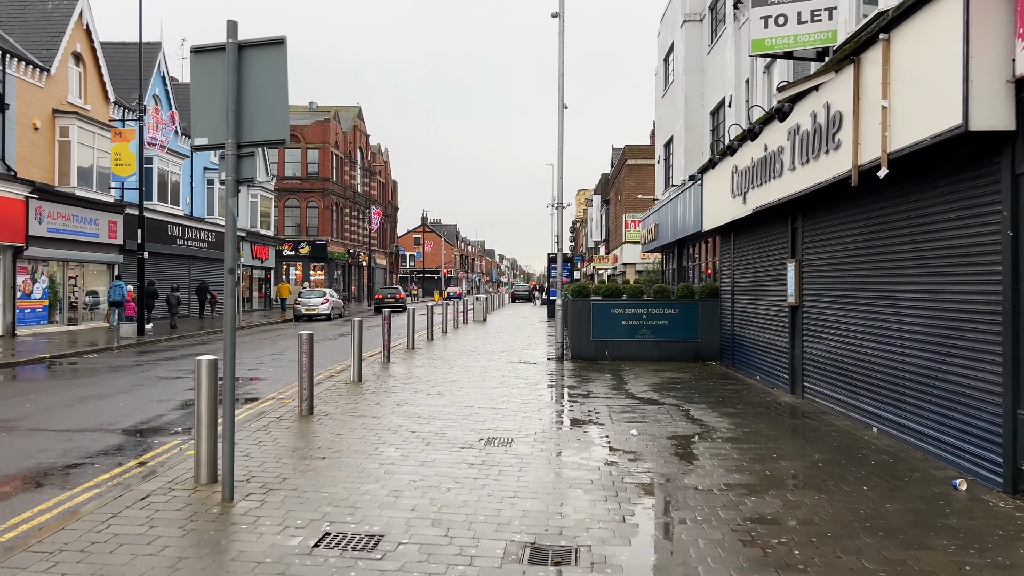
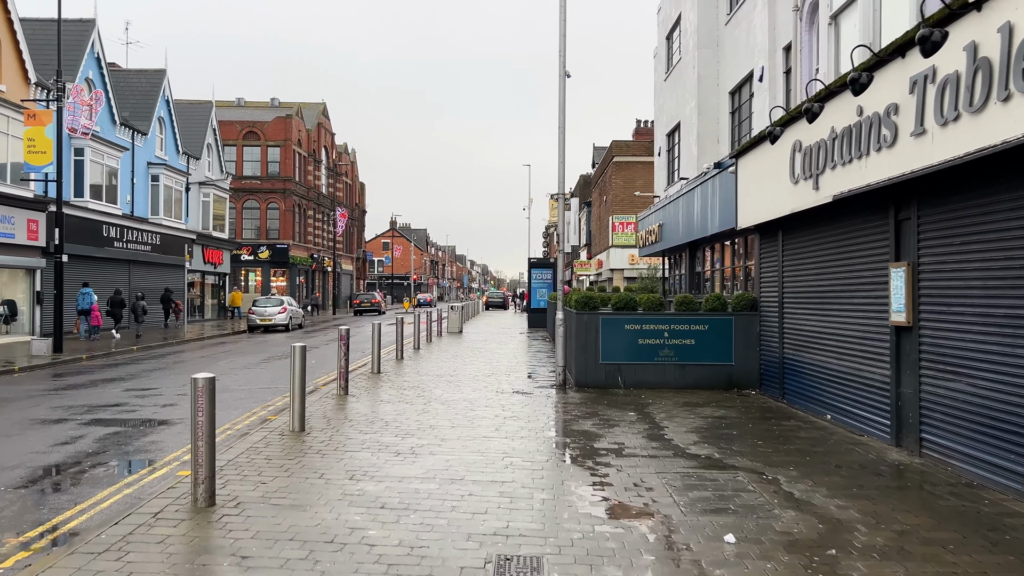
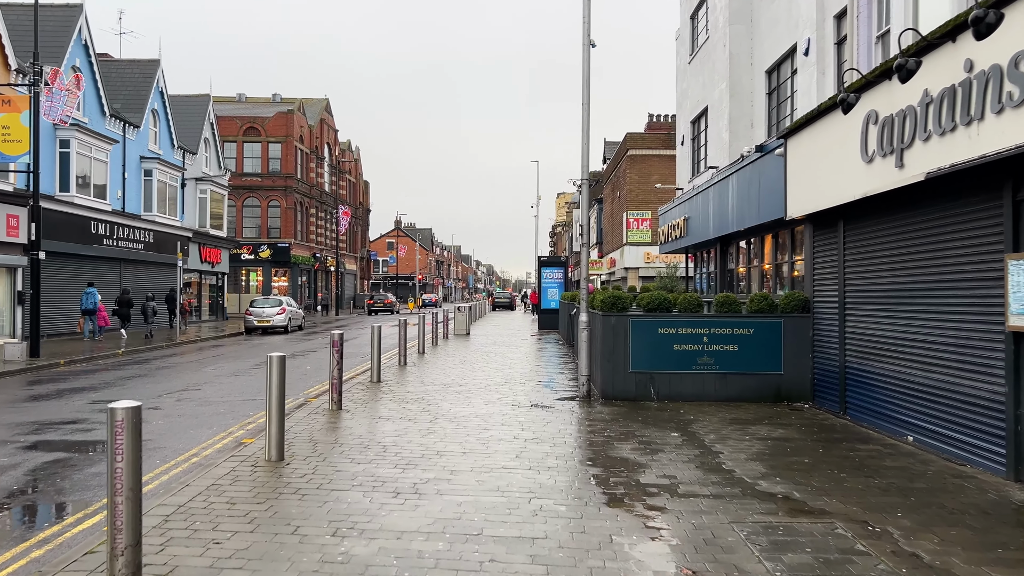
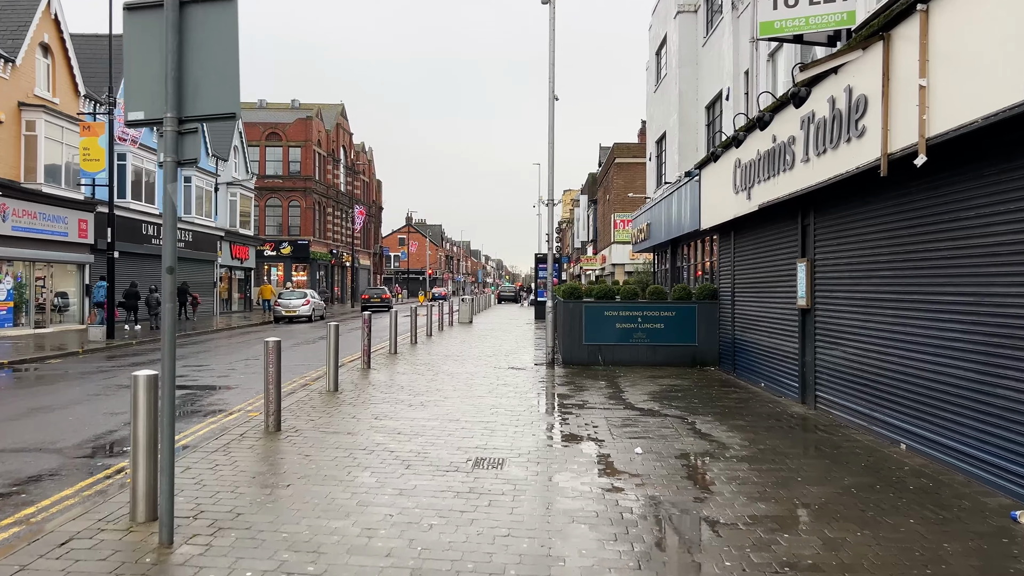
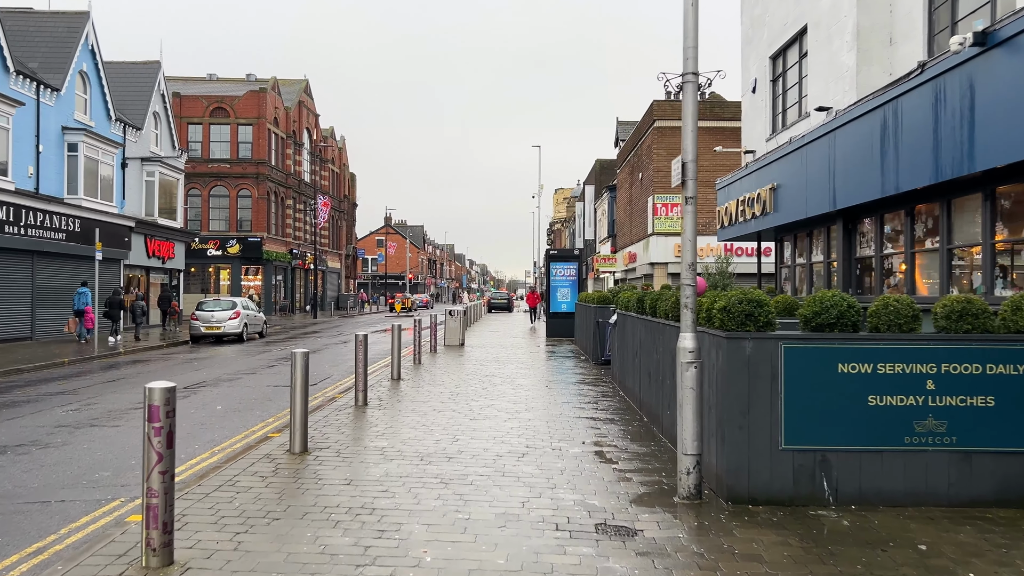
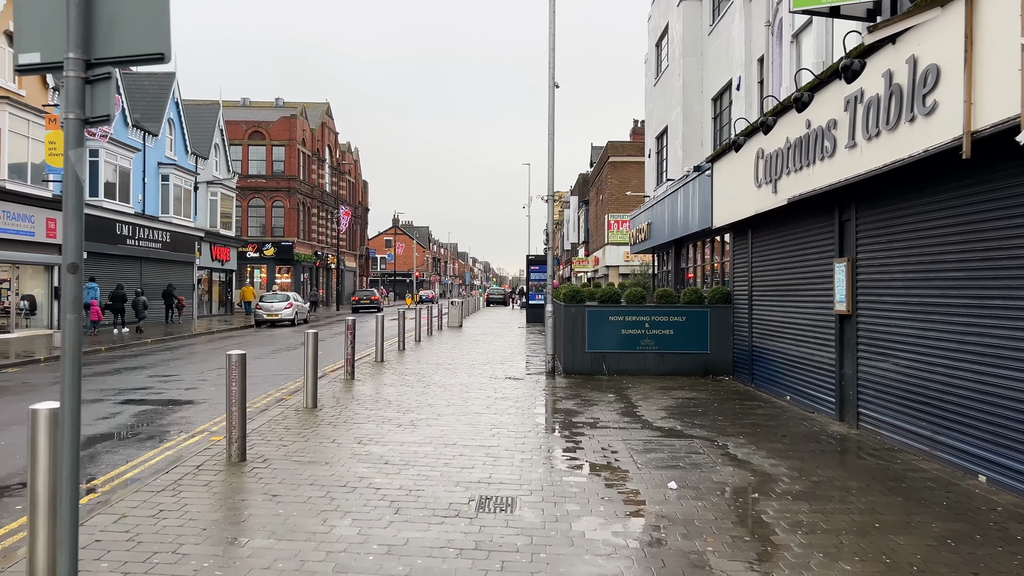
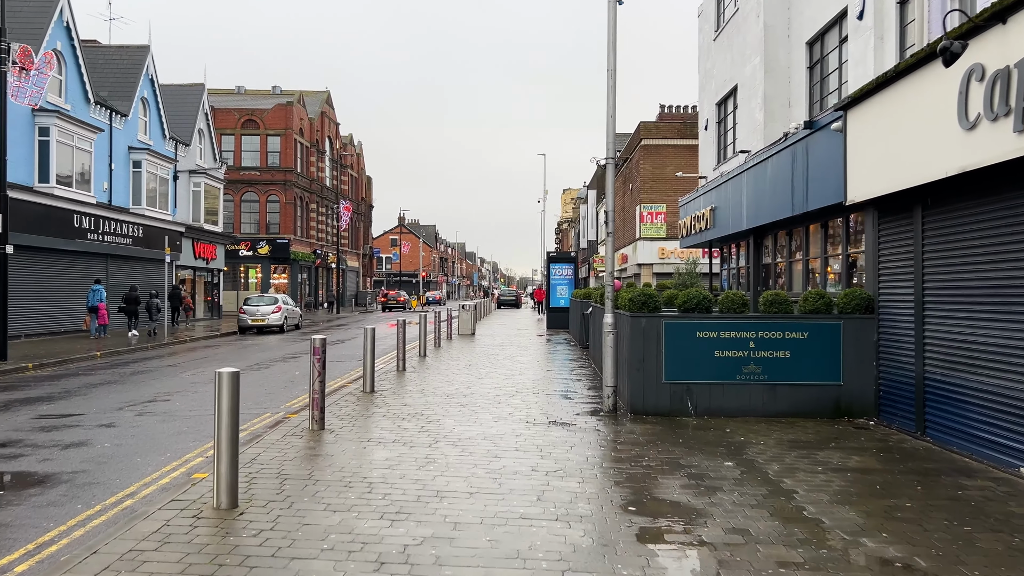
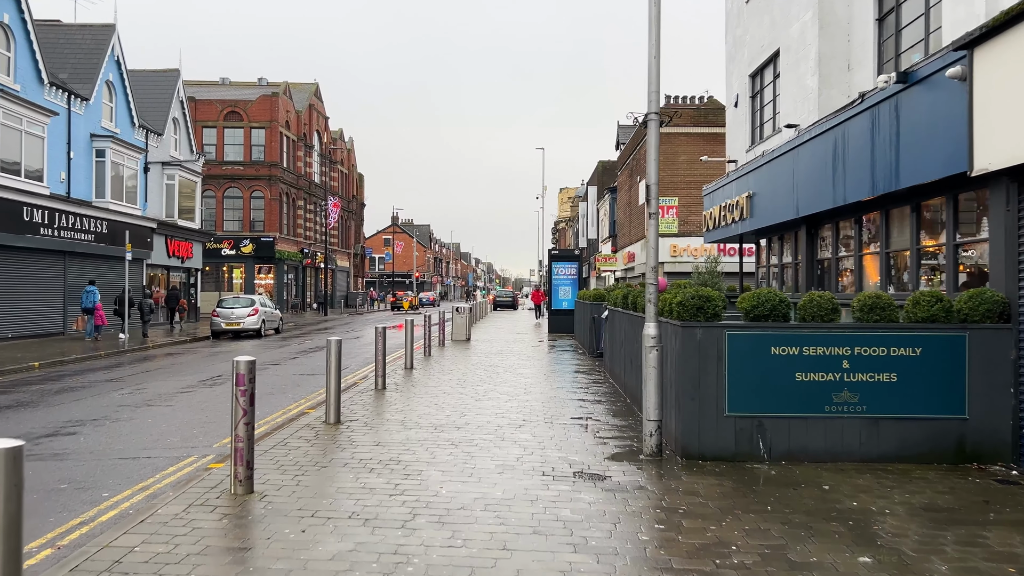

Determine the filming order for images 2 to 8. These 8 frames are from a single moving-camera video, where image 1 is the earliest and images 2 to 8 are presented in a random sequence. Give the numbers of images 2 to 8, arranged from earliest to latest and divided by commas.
4, 6, 2, 3, 7, 8, 5
